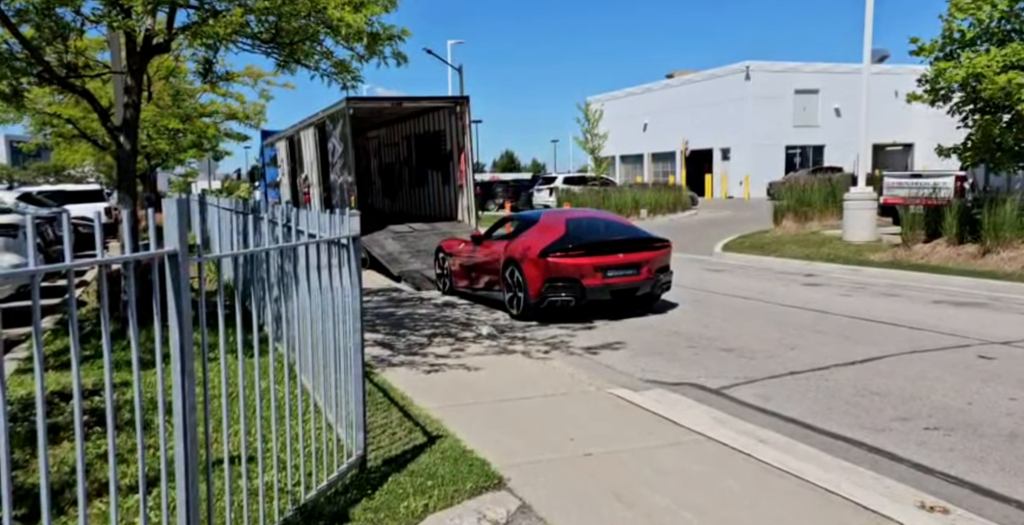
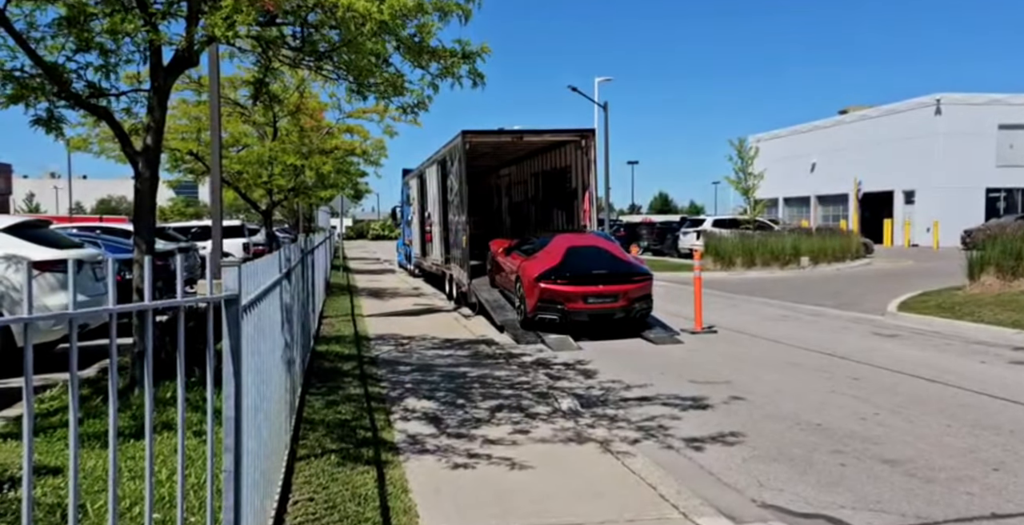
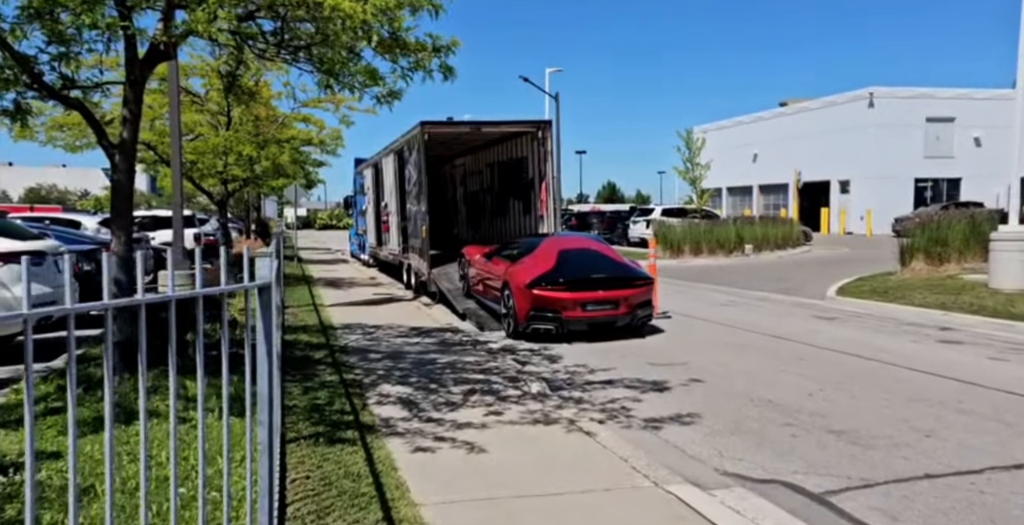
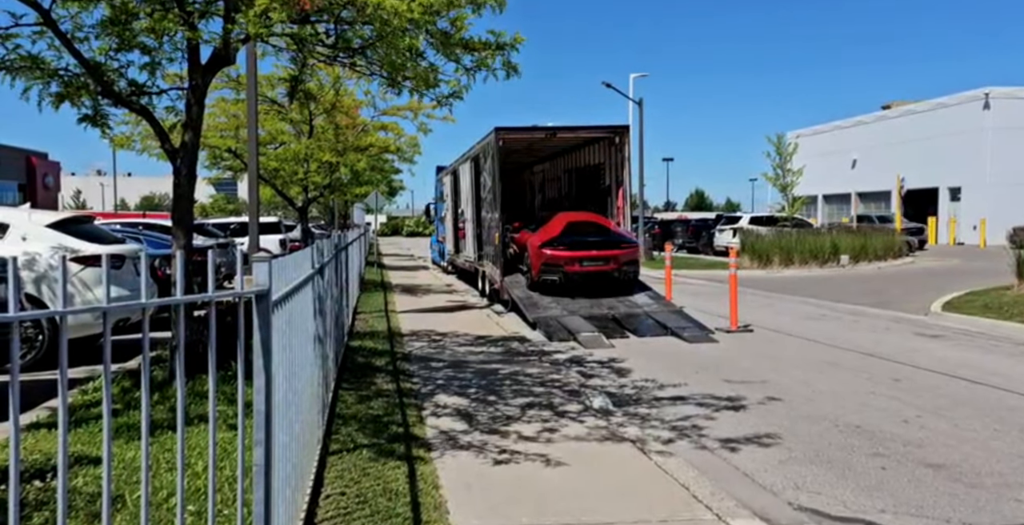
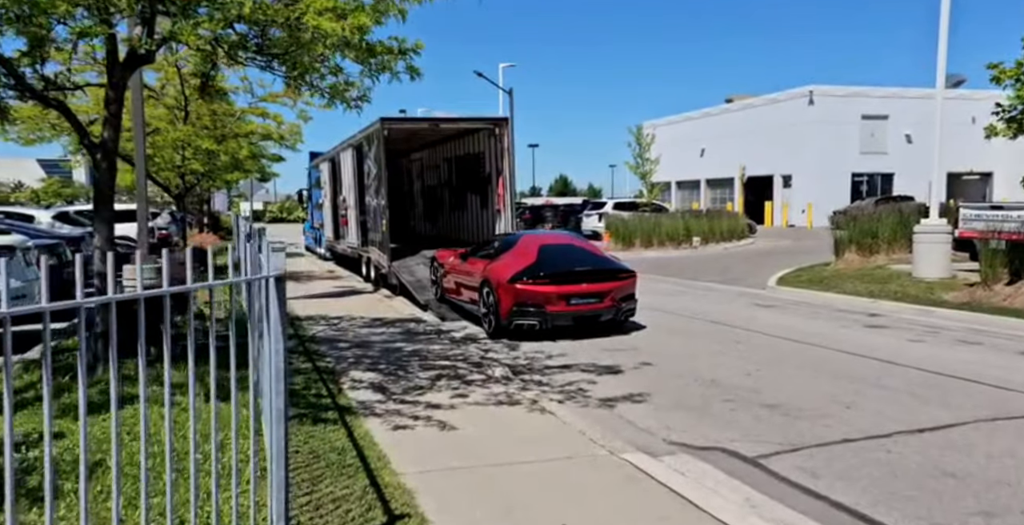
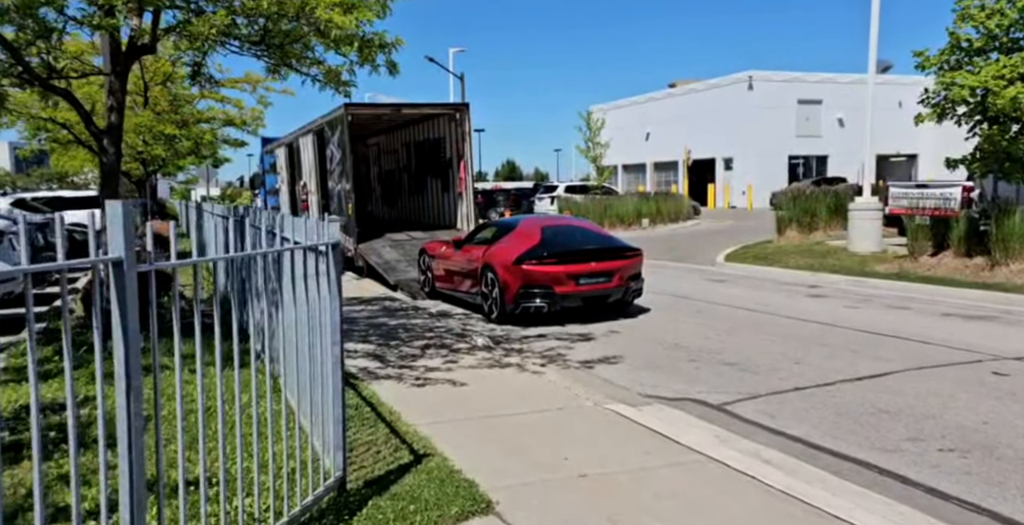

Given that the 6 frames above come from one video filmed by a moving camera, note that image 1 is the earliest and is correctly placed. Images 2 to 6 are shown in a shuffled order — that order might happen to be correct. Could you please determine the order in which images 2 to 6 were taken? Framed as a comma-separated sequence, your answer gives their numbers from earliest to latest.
6, 5, 3, 2, 4
